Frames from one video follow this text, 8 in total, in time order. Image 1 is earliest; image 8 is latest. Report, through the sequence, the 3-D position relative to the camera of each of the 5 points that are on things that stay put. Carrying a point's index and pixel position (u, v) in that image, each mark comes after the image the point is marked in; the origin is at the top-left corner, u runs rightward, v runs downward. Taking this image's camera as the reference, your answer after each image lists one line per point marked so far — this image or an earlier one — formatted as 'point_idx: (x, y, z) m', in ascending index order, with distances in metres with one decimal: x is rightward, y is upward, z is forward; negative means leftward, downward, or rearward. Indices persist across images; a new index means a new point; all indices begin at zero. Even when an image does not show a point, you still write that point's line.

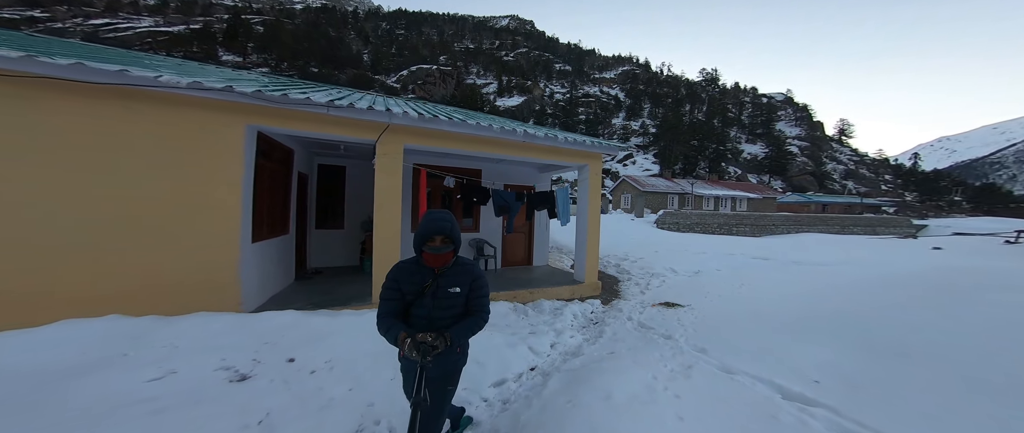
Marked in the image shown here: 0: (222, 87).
0: (-2.4, +1.2, +3.0) m
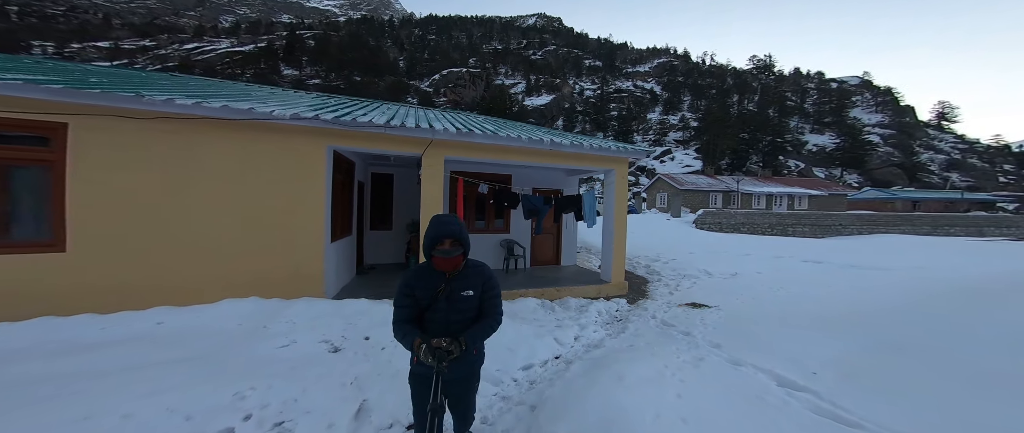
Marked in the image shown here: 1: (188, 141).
0: (-2.1, +1.1, +3.6) m
1: (-3.0, +0.8, +3.4) m
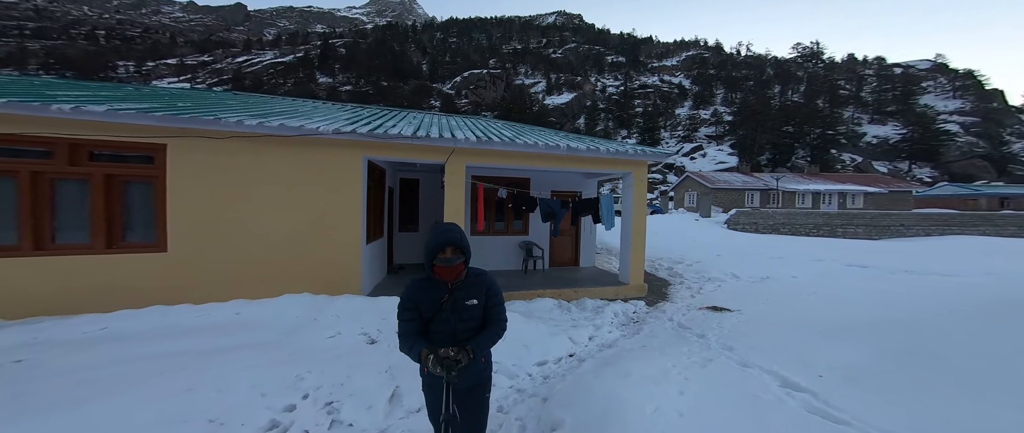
0: (-1.9, +1.0, +4.0) m
1: (-2.8, +0.7, +3.8) m
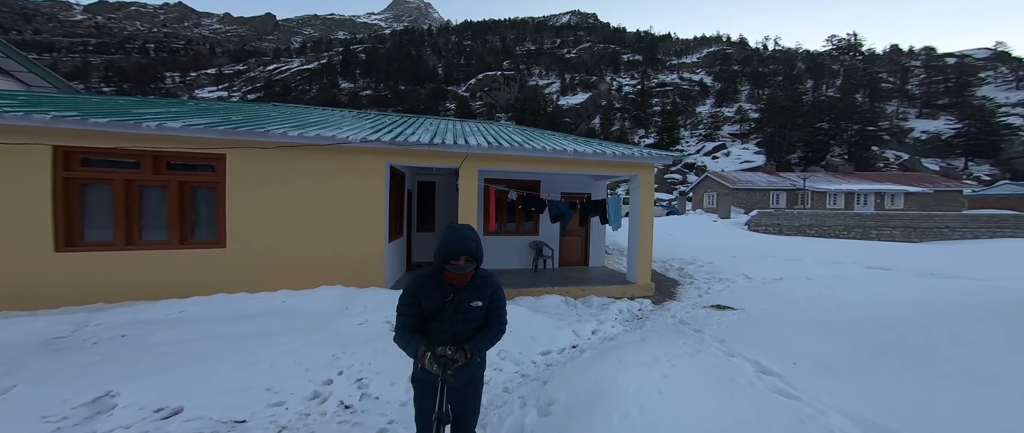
0: (-1.8, +1.0, +4.4) m
1: (-2.7, +0.7, +4.2) m
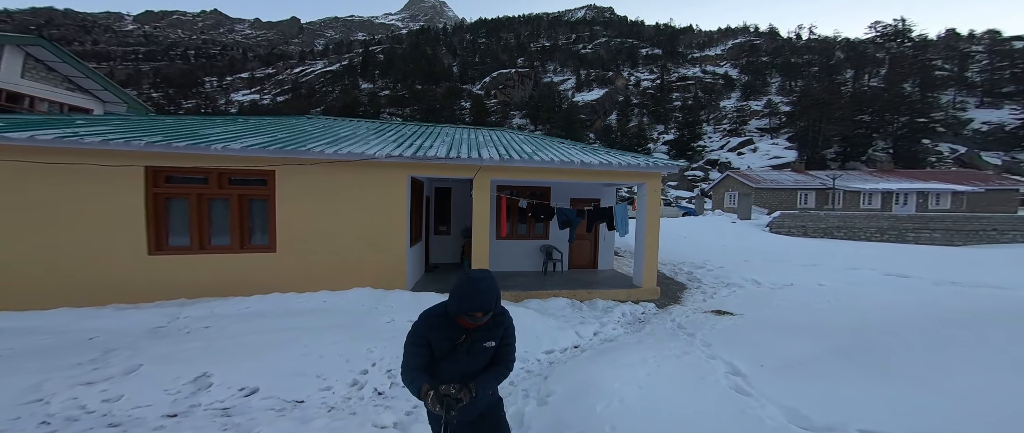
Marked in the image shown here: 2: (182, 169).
0: (-1.7, +0.9, +4.9) m
1: (-2.6, +0.6, +4.8) m
2: (-4.2, +0.7, +4.3) m
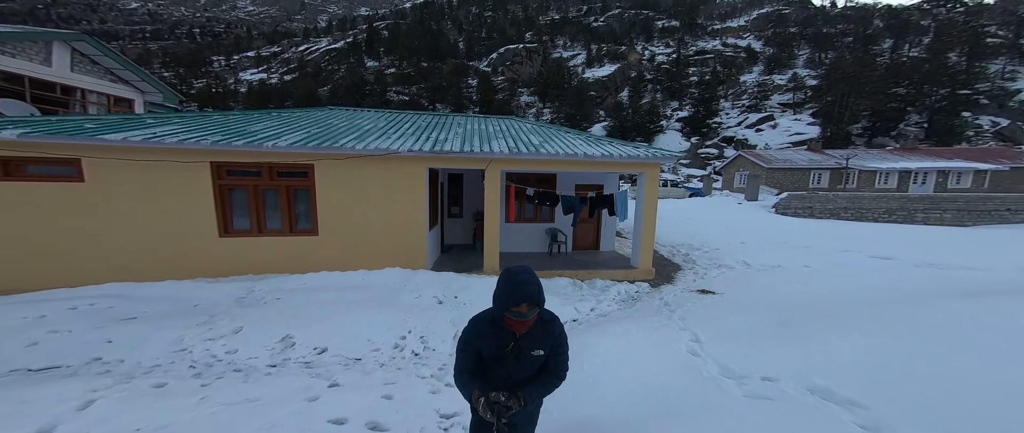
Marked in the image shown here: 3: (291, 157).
0: (-1.5, +1.0, +5.6) m
1: (-2.5, +0.7, +5.5) m
2: (-4.1, +0.8, +5.0) m
3: (-3.4, +0.9, +5.2) m
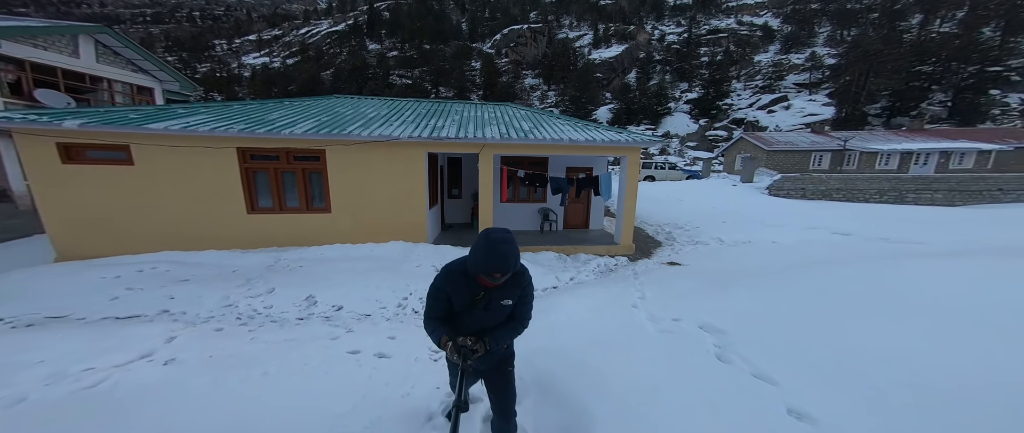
0: (-1.7, +1.4, +6.3) m
1: (-2.7, +1.1, +6.2) m
2: (-4.3, +1.1, +5.8) m
3: (-3.6, +1.2, +5.9) m
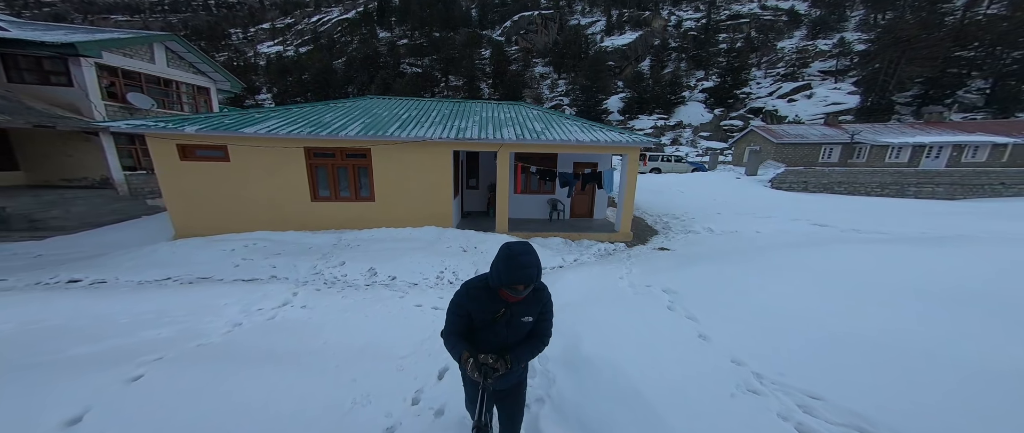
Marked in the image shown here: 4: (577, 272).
0: (-1.4, +1.6, +7.5) m
1: (-2.4, +1.3, +7.5) m
2: (-4.0, +1.4, +7.1) m
3: (-3.3, +1.5, +7.2) m
4: (+1.2, -1.0, +6.4) m
